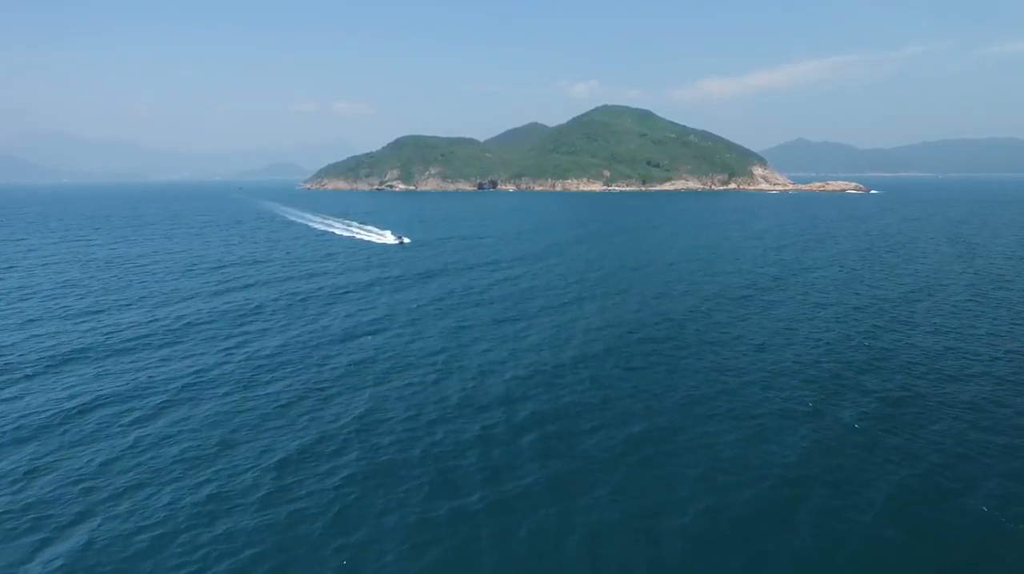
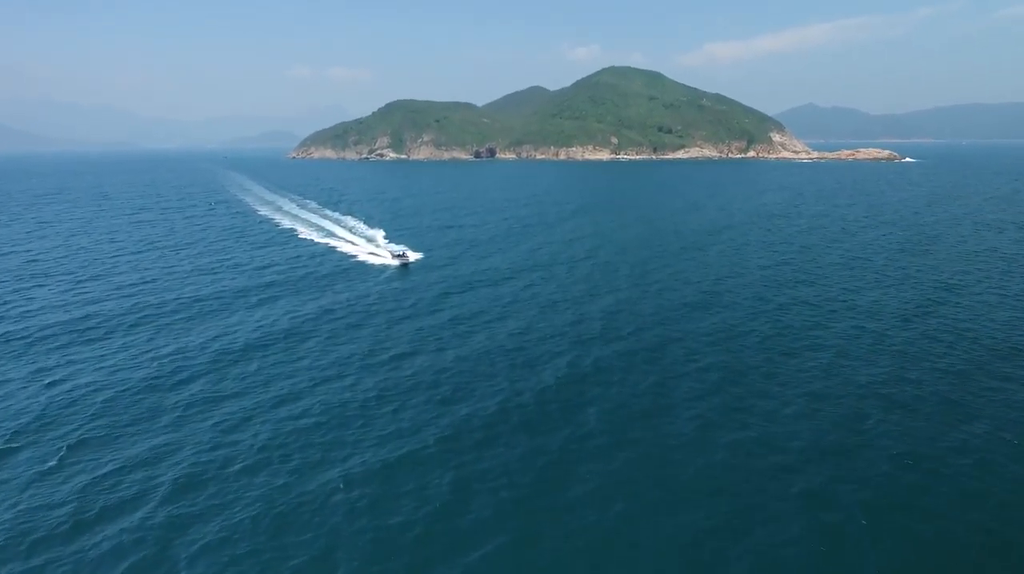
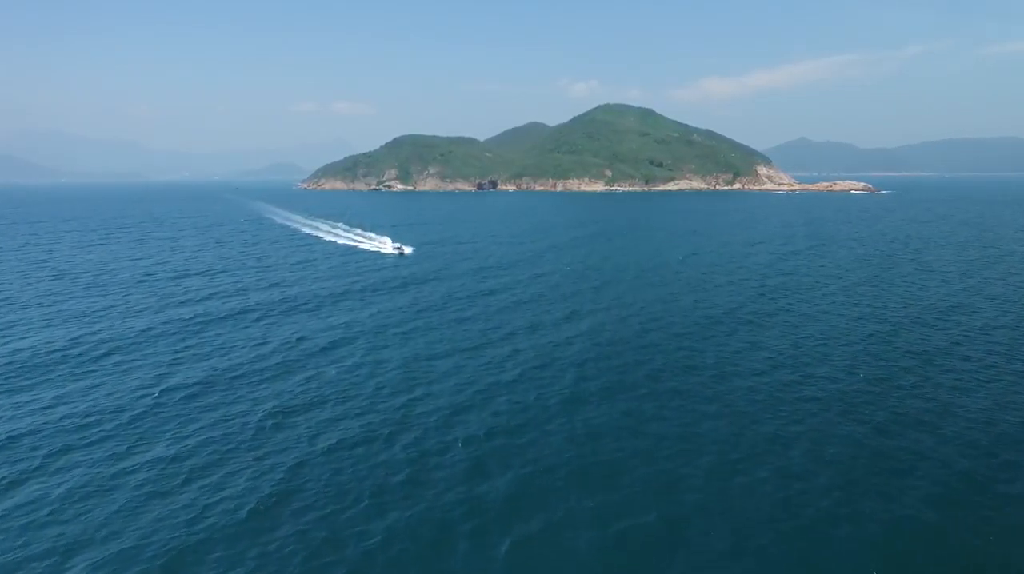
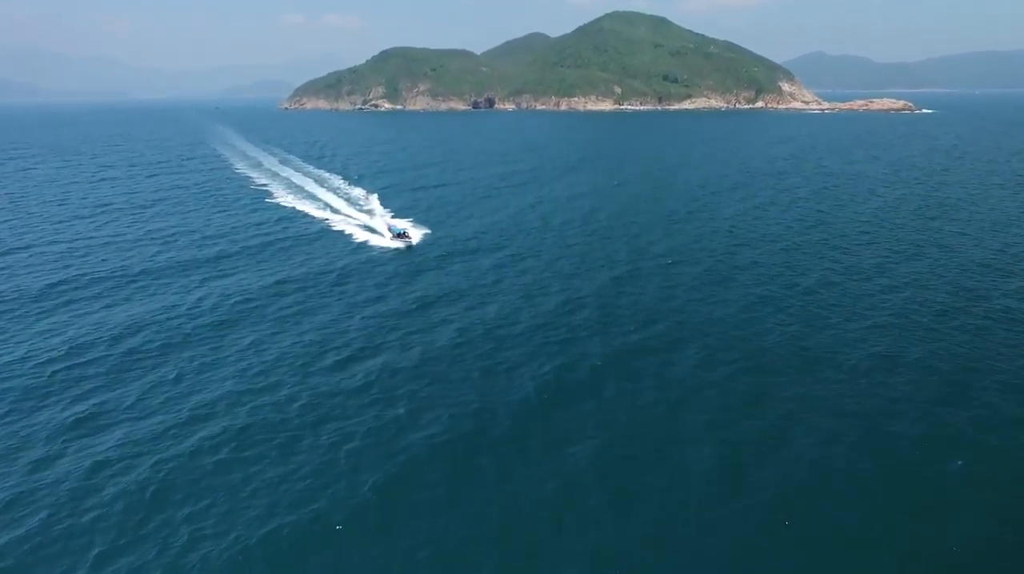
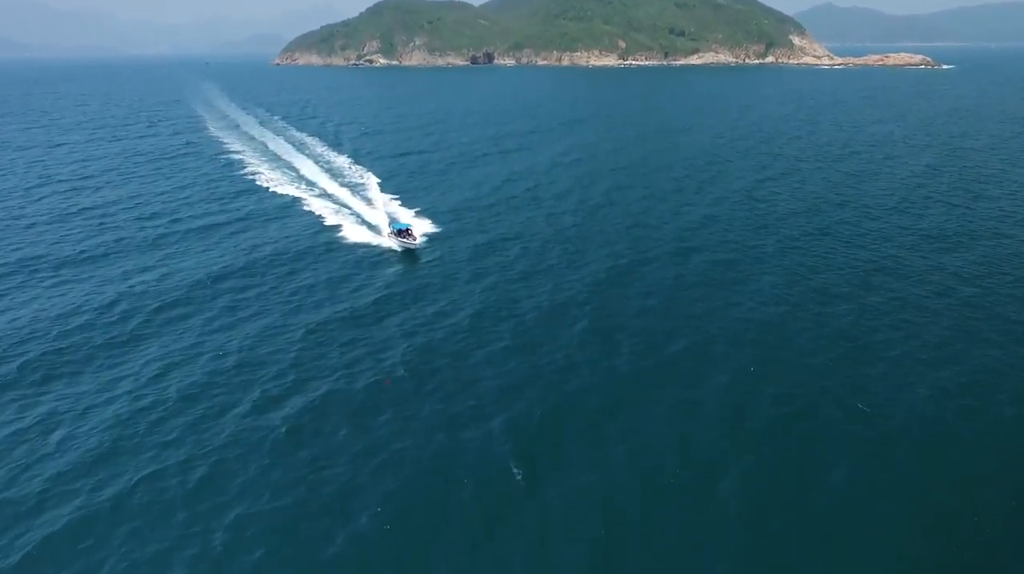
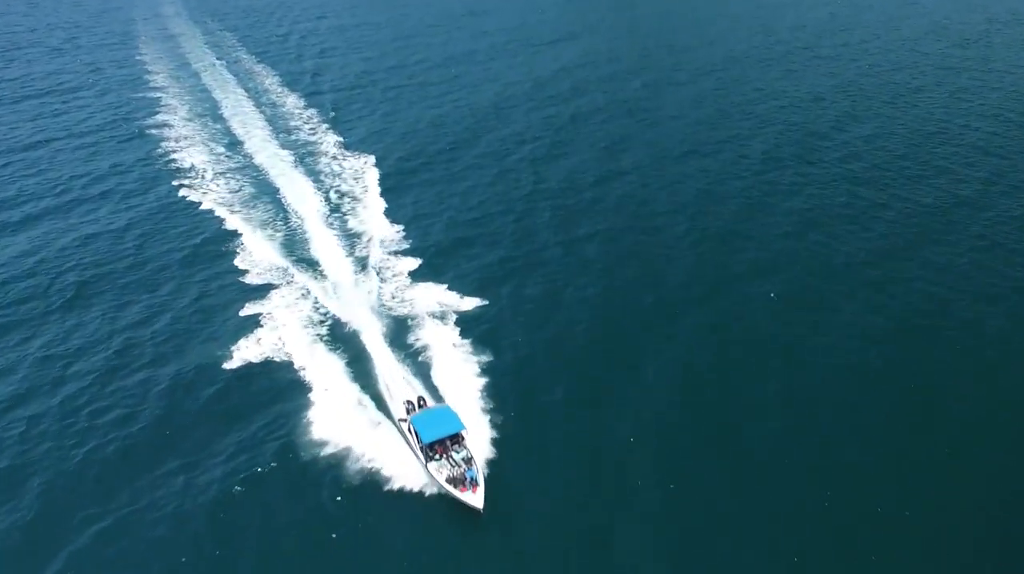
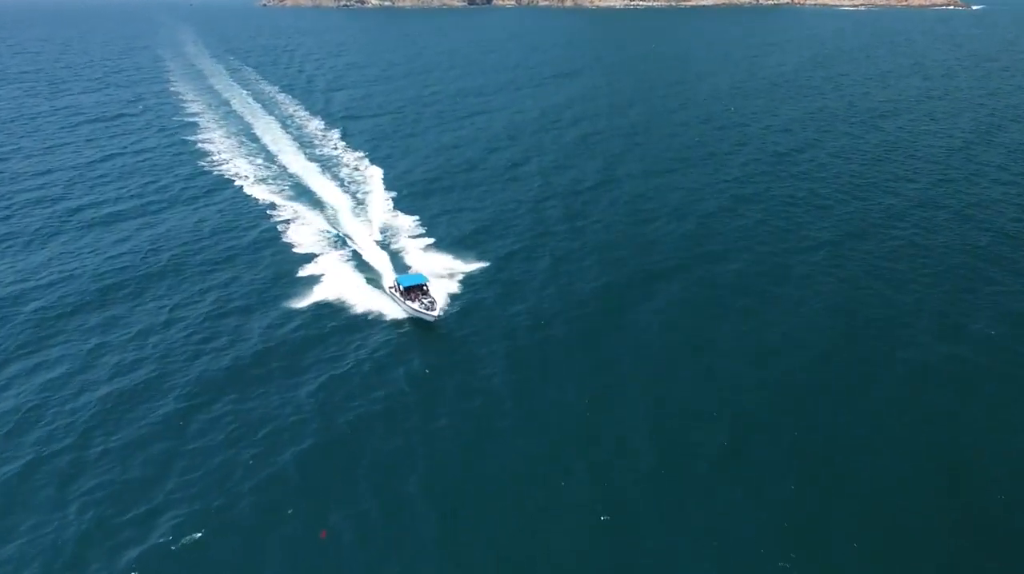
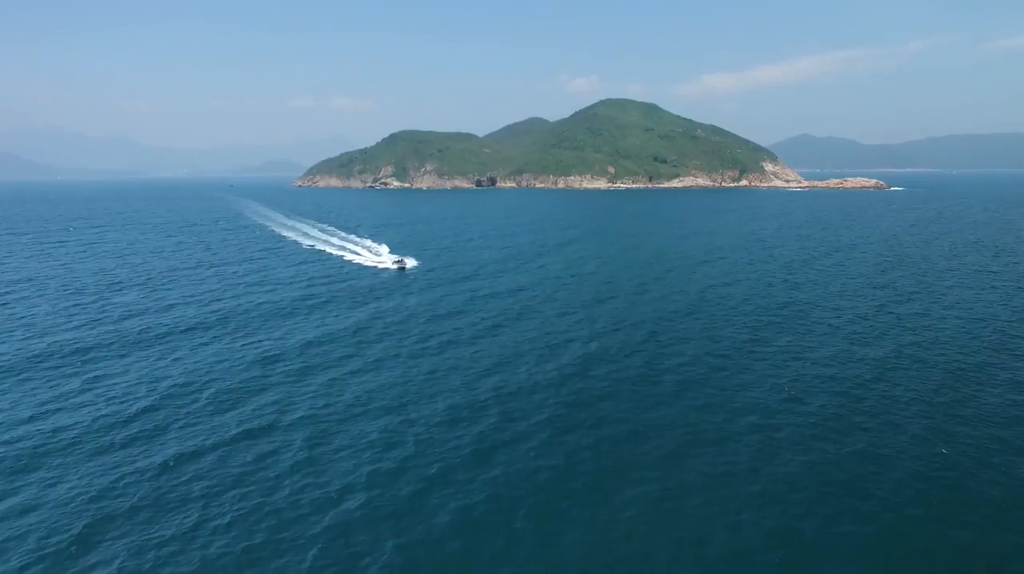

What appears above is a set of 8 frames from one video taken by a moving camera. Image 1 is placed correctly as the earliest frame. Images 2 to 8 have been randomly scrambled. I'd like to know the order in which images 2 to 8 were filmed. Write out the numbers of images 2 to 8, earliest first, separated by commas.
3, 8, 2, 4, 5, 7, 6
